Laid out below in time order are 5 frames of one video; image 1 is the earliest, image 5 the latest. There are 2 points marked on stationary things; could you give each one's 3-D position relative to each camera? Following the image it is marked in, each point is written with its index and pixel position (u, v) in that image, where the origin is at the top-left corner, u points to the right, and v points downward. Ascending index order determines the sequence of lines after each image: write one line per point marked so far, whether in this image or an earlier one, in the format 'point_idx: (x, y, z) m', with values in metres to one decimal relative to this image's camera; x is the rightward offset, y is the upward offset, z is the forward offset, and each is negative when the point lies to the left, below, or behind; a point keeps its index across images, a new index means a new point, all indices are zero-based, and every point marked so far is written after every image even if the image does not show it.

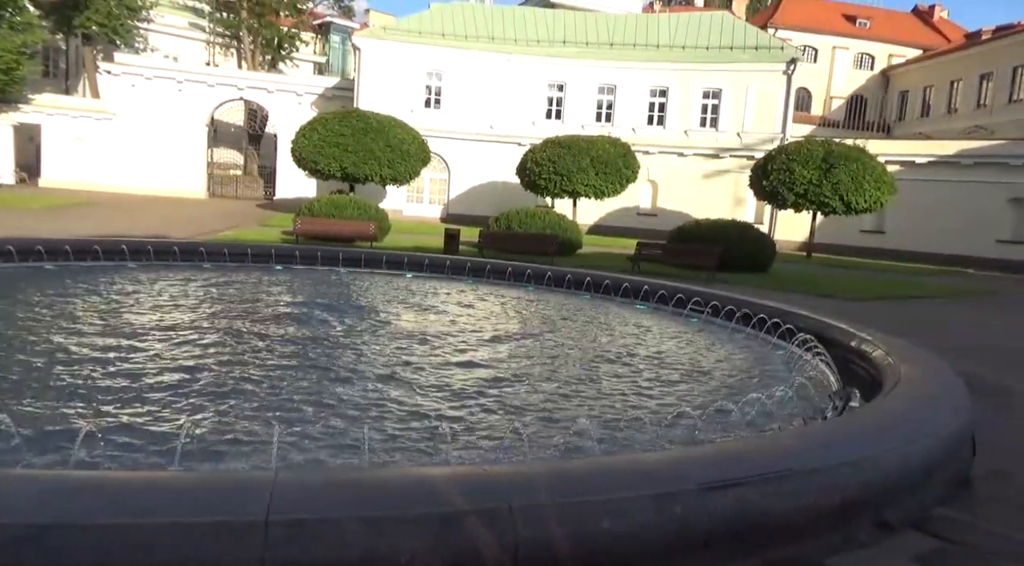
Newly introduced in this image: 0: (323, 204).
0: (-4.7, +1.9, +18.4) m
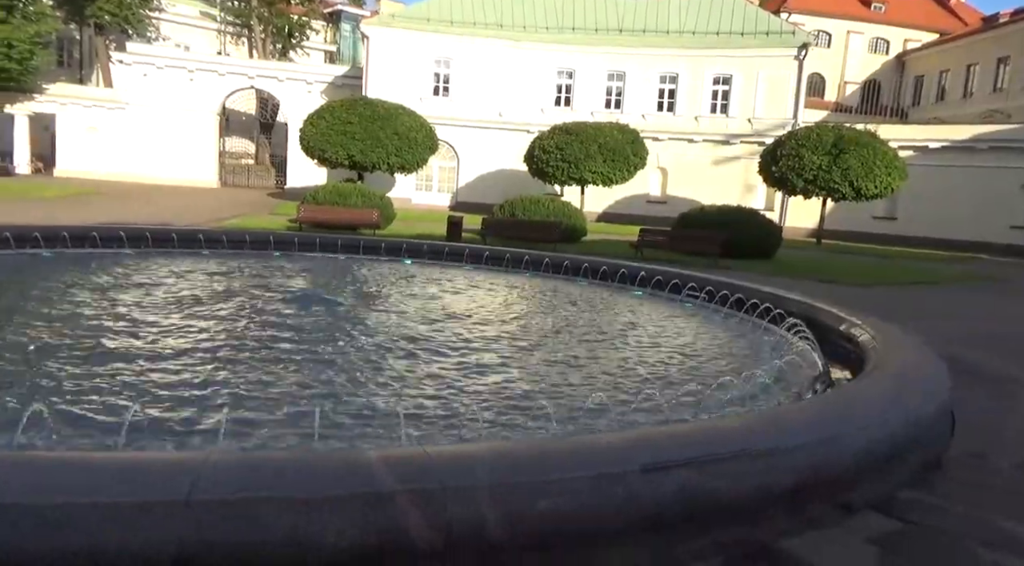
0: (-4.5, +2.2, +18.4) m
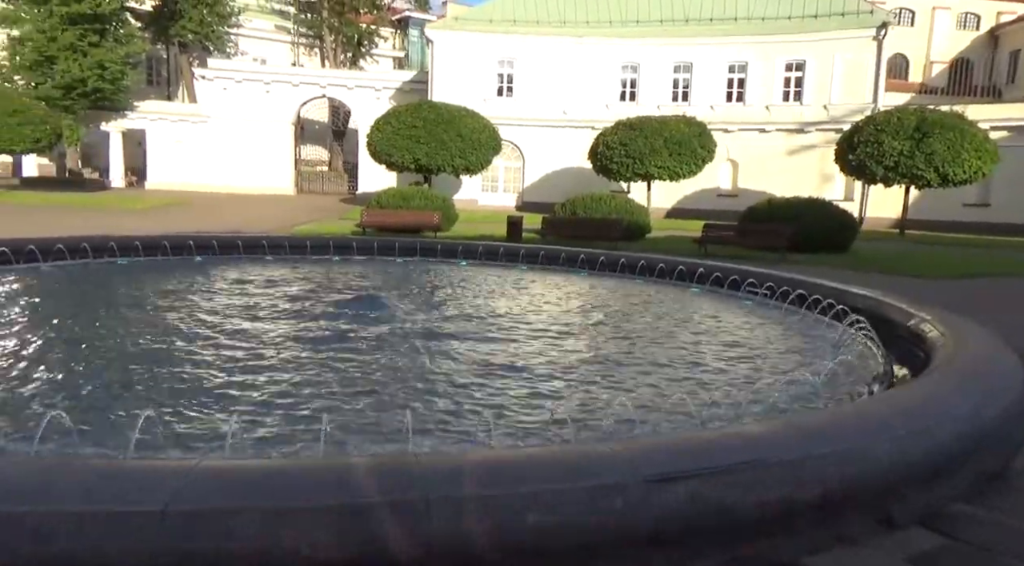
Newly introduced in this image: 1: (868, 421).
0: (-3.0, +2.2, +18.7) m
1: (+1.8, -0.7, +3.8) m
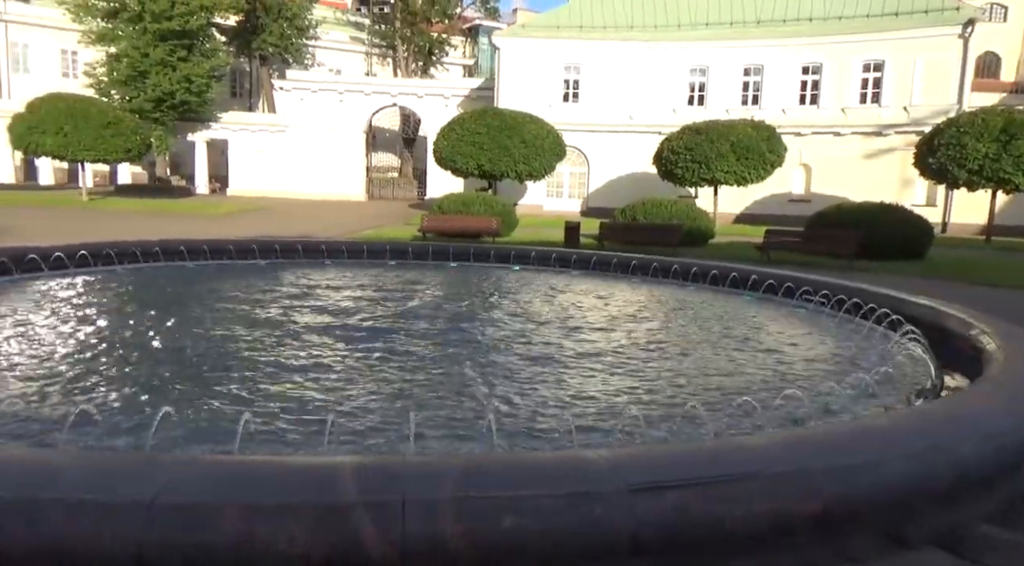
0: (-1.5, +2.0, +19.0) m
1: (+1.8, -0.7, +3.7) m
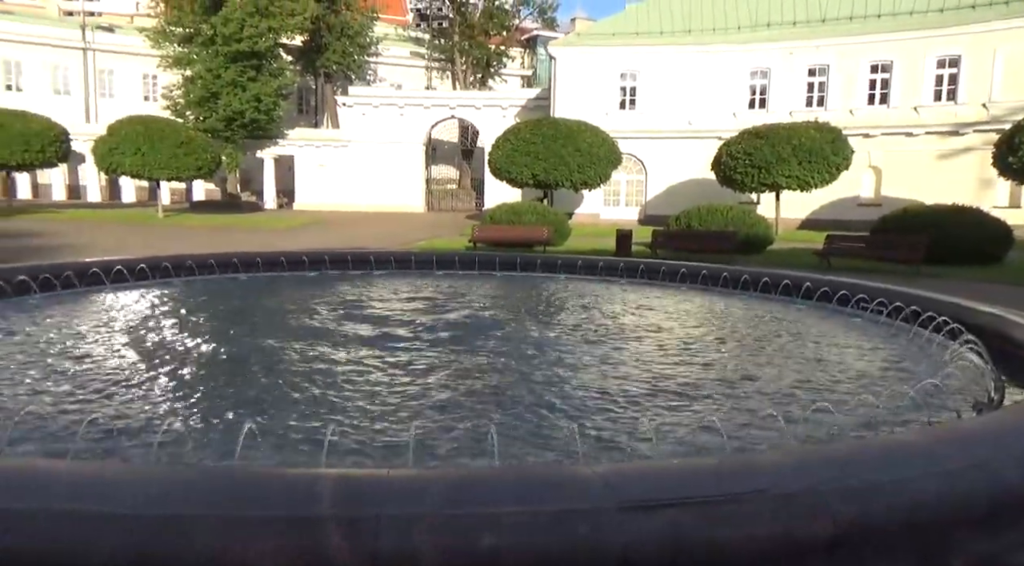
0: (-0.2, +1.8, +18.9) m
1: (+1.8, -0.8, +3.4) m
